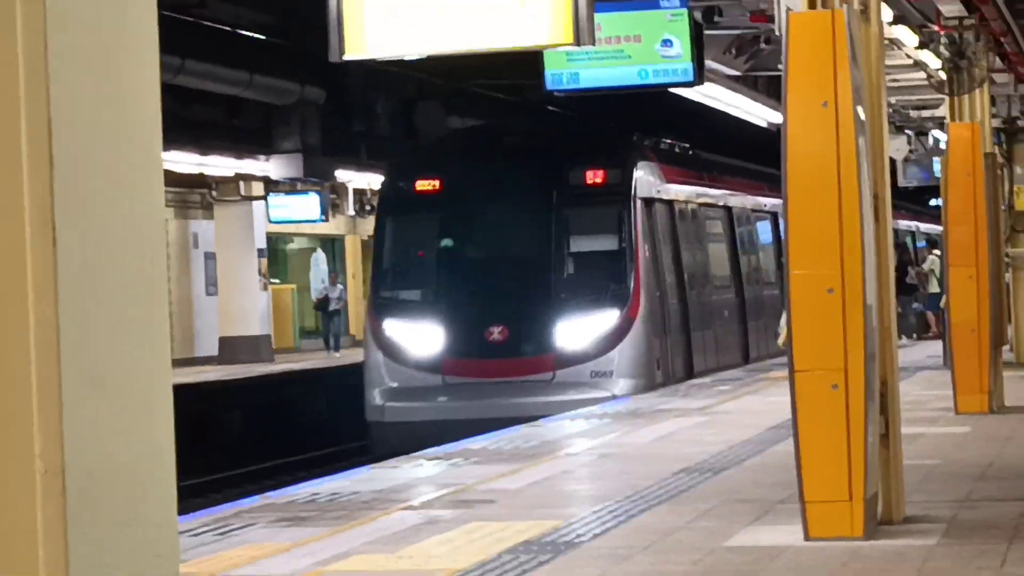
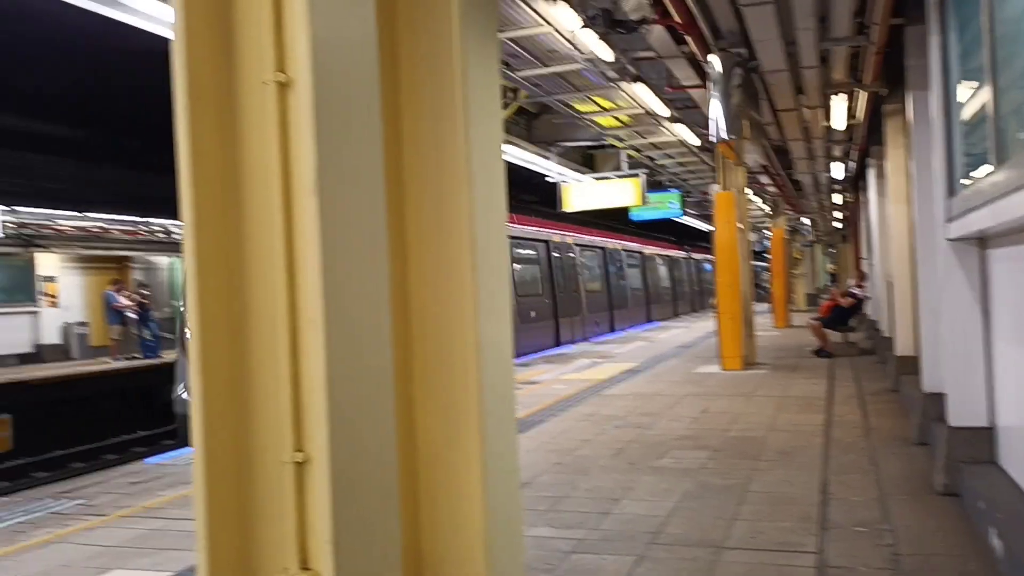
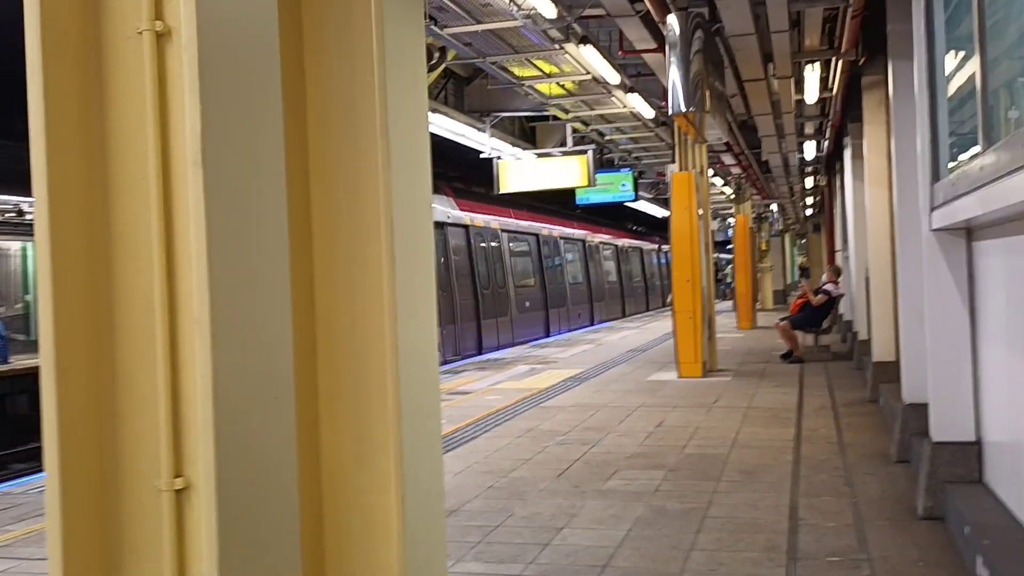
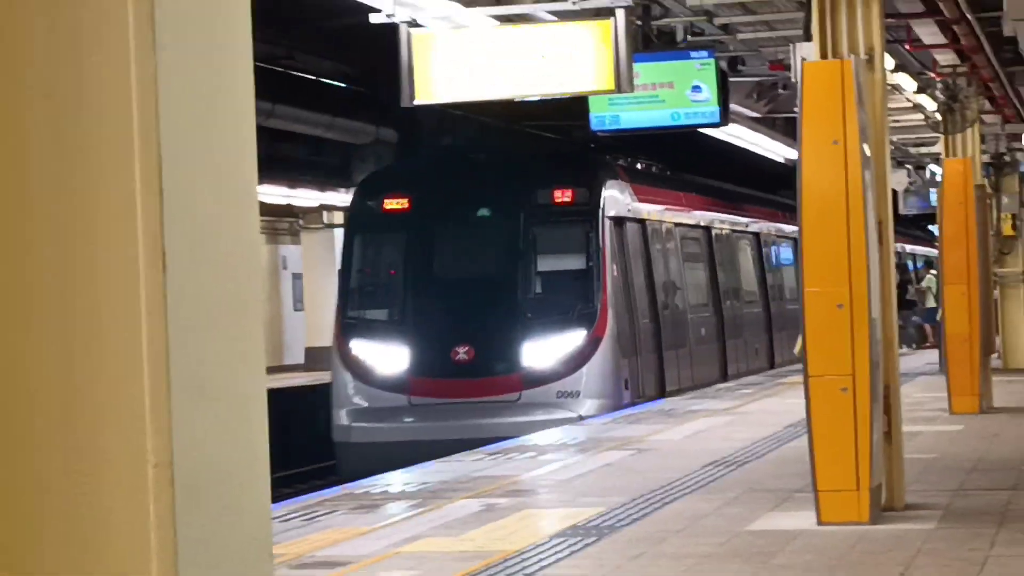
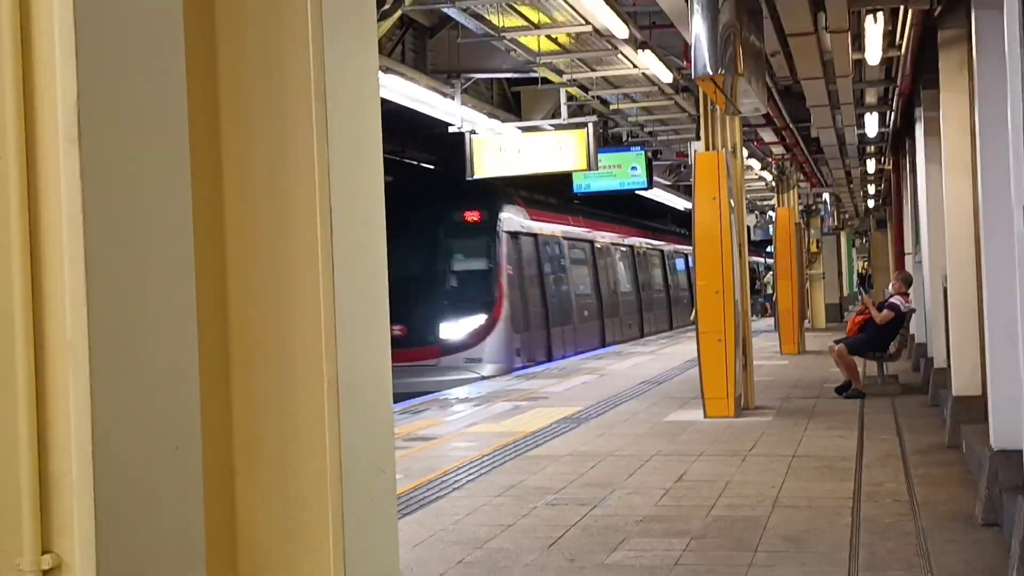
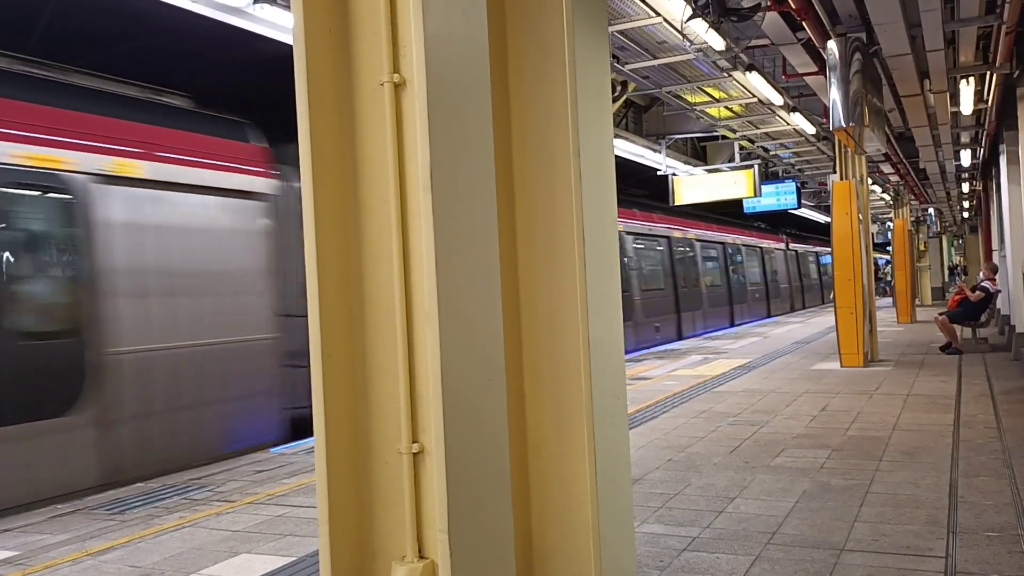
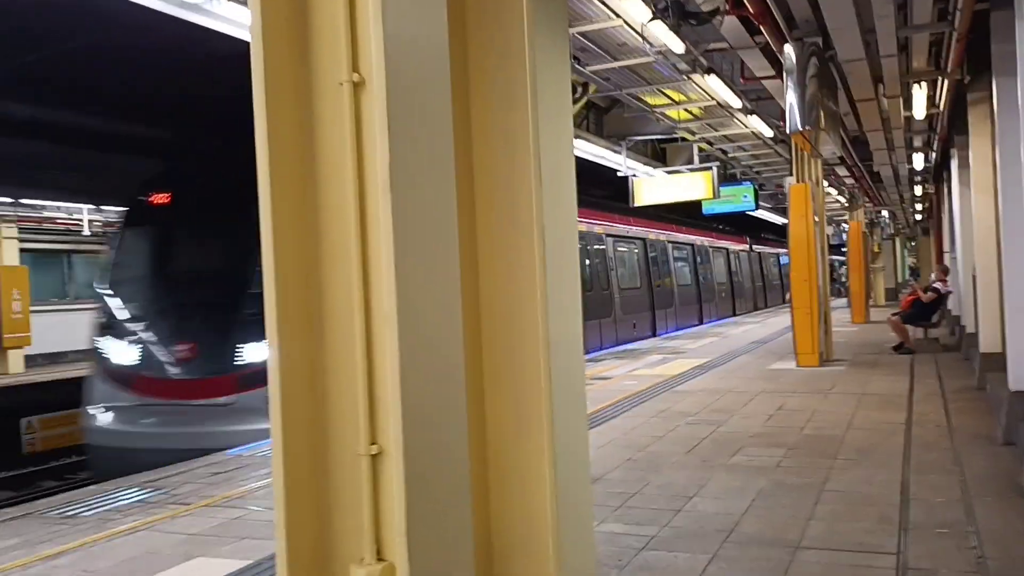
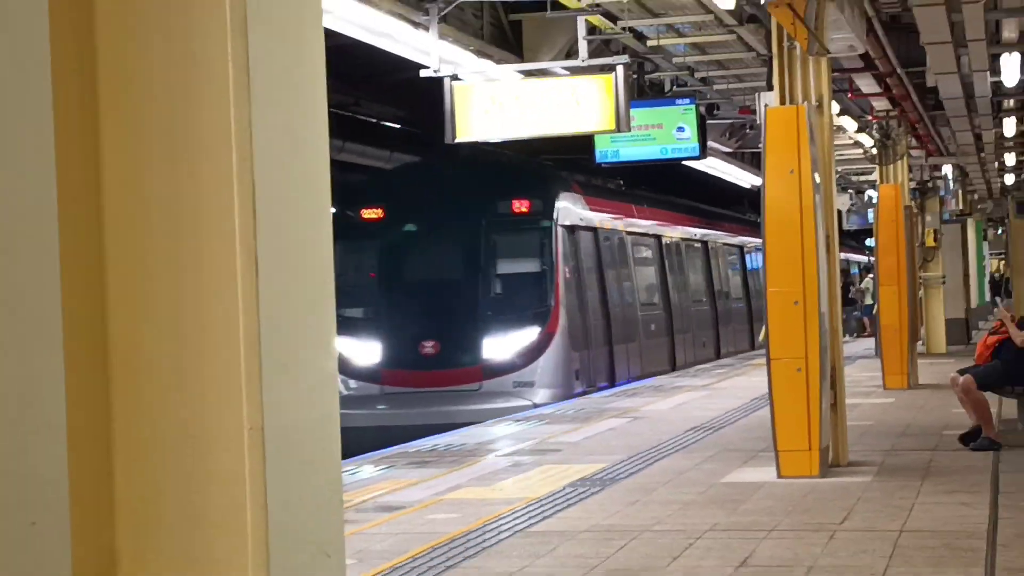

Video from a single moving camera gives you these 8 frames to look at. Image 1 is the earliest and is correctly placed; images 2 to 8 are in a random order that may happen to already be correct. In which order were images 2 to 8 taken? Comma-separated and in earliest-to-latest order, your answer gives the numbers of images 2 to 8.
4, 8, 5, 3, 2, 7, 6
